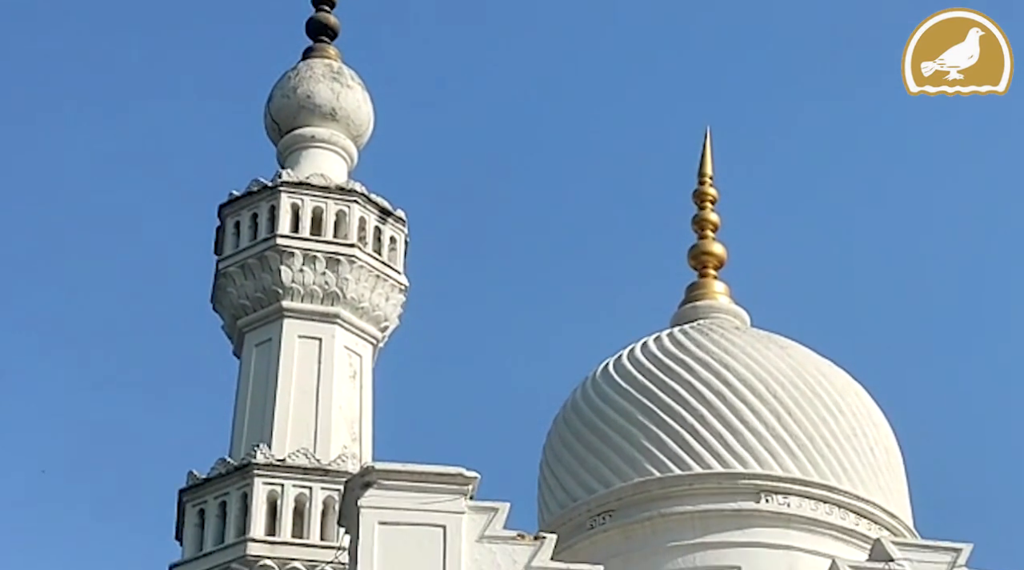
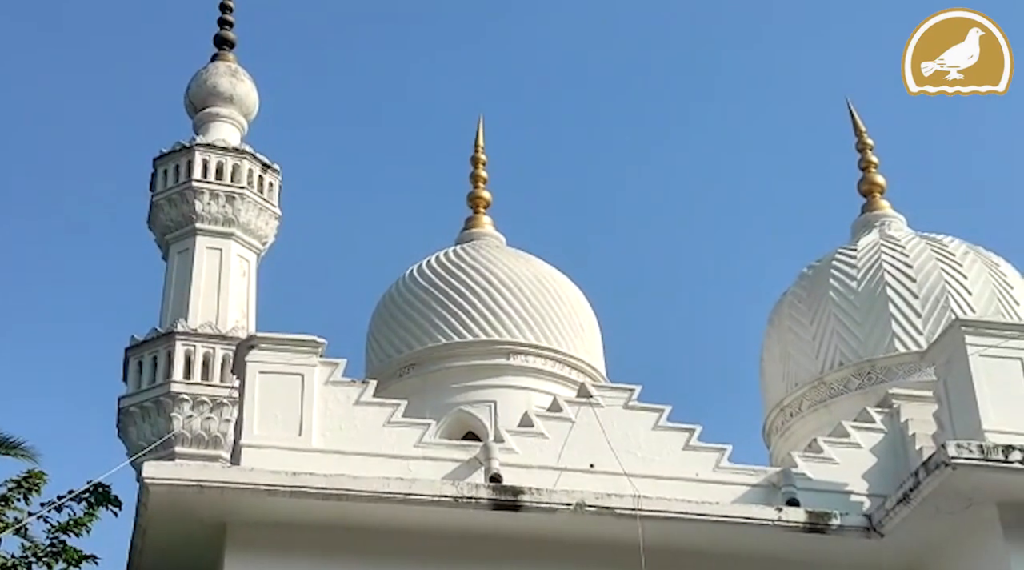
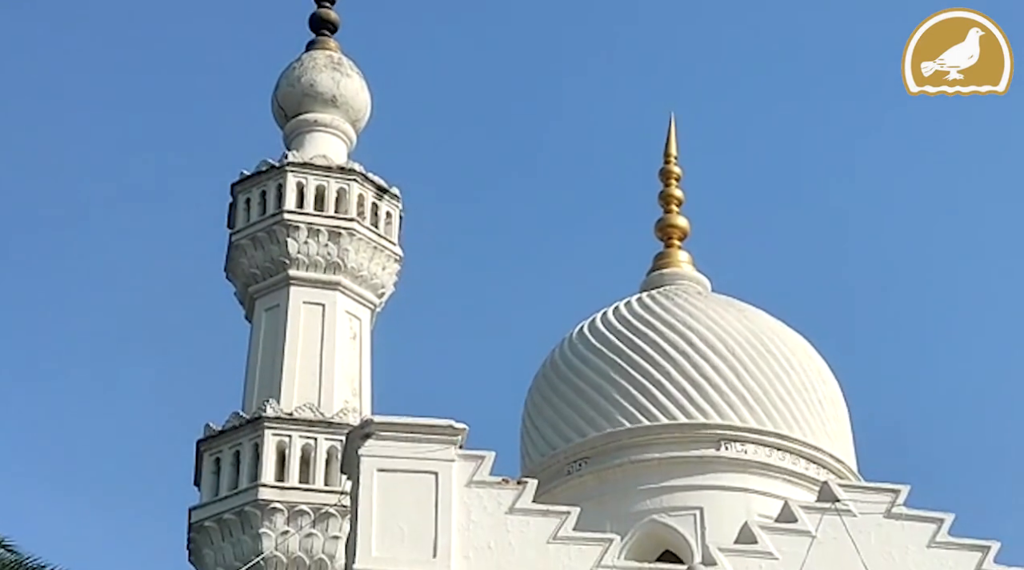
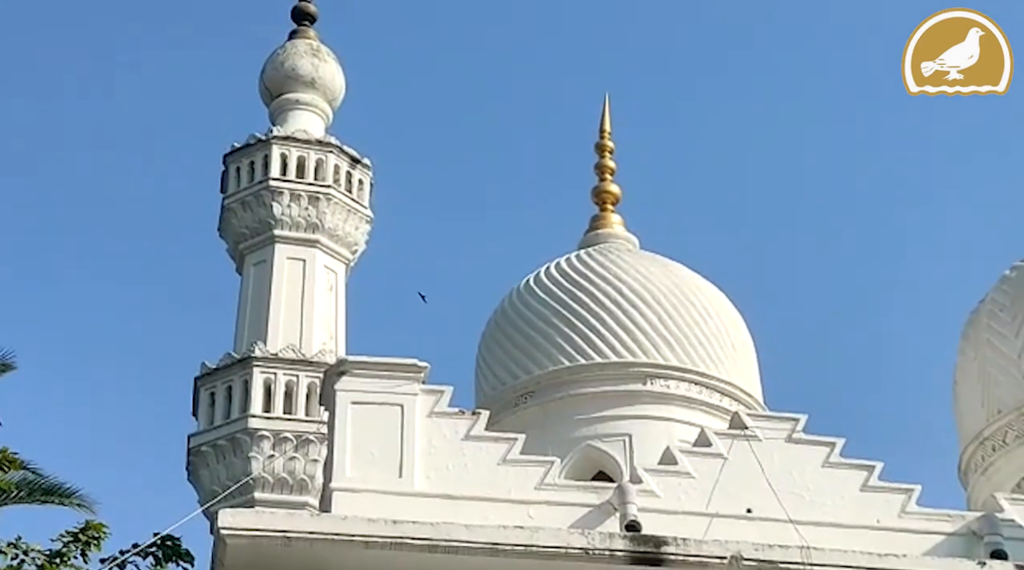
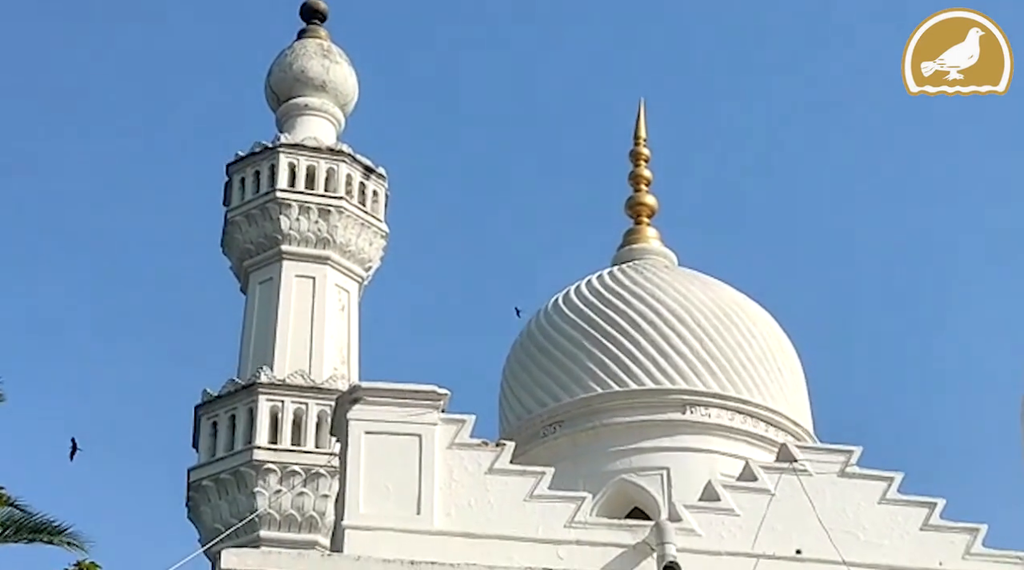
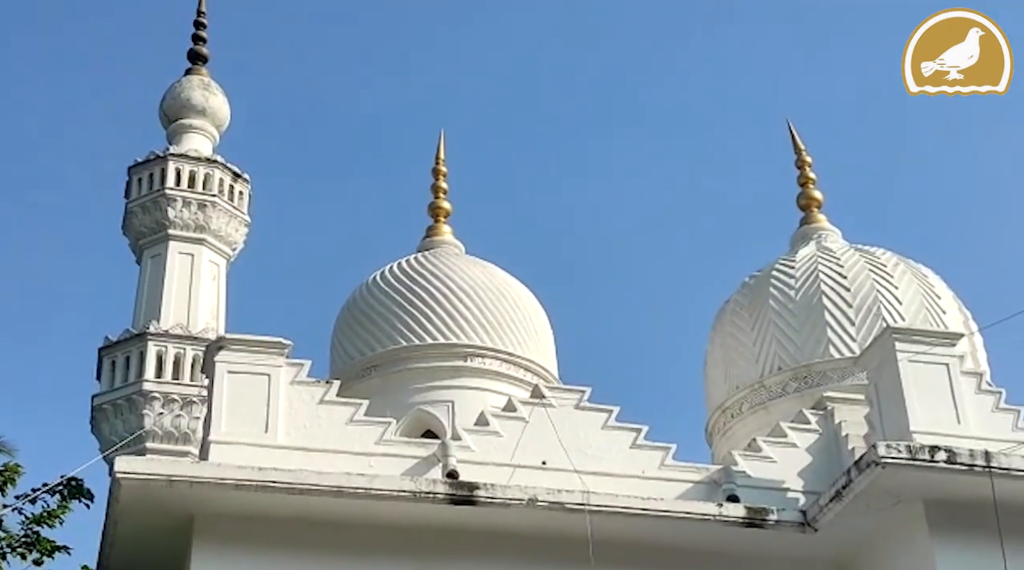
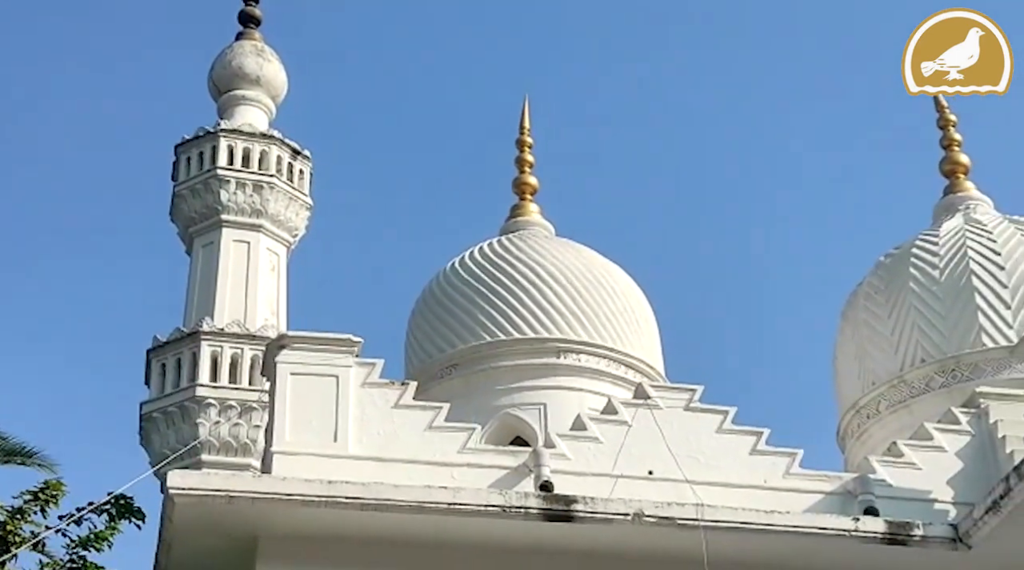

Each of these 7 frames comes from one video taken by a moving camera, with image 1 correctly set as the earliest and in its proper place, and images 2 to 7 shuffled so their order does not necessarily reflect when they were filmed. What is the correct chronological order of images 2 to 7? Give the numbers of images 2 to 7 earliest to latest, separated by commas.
3, 5, 4, 7, 2, 6
